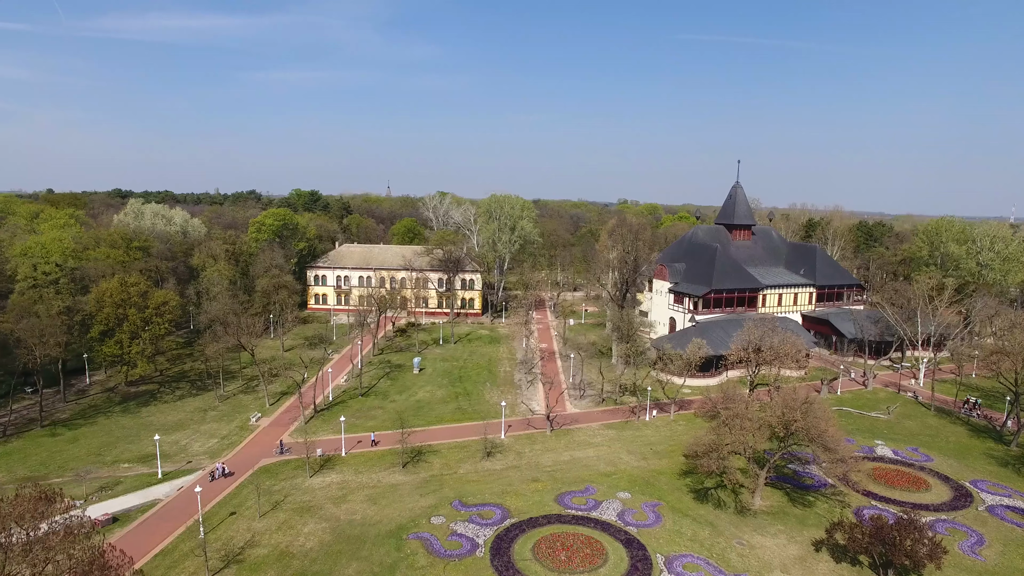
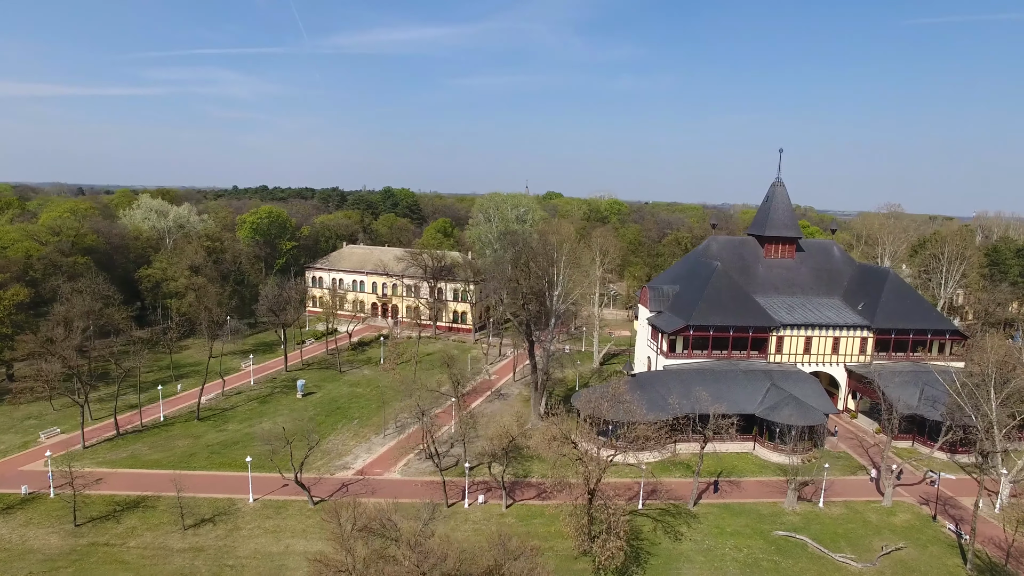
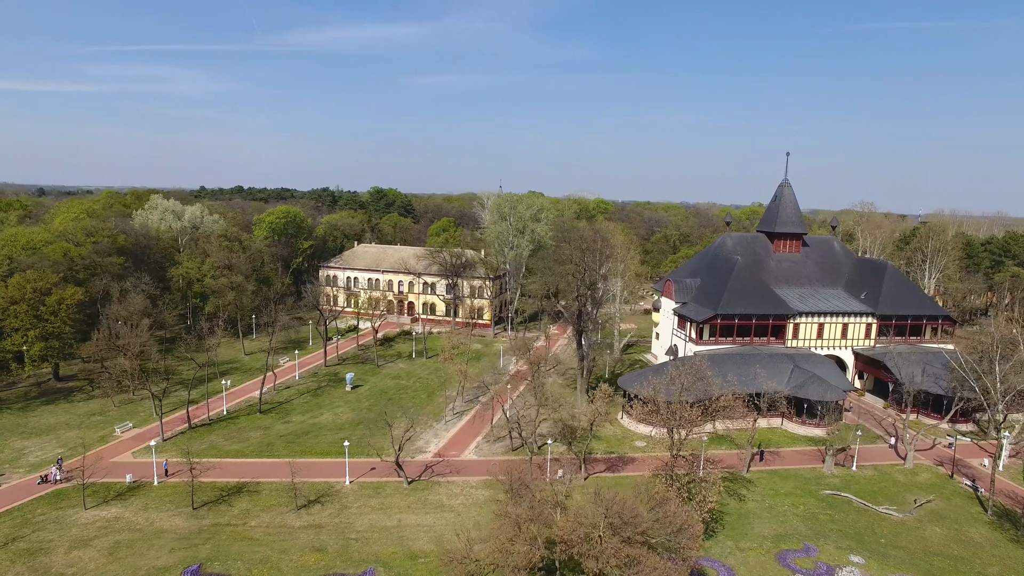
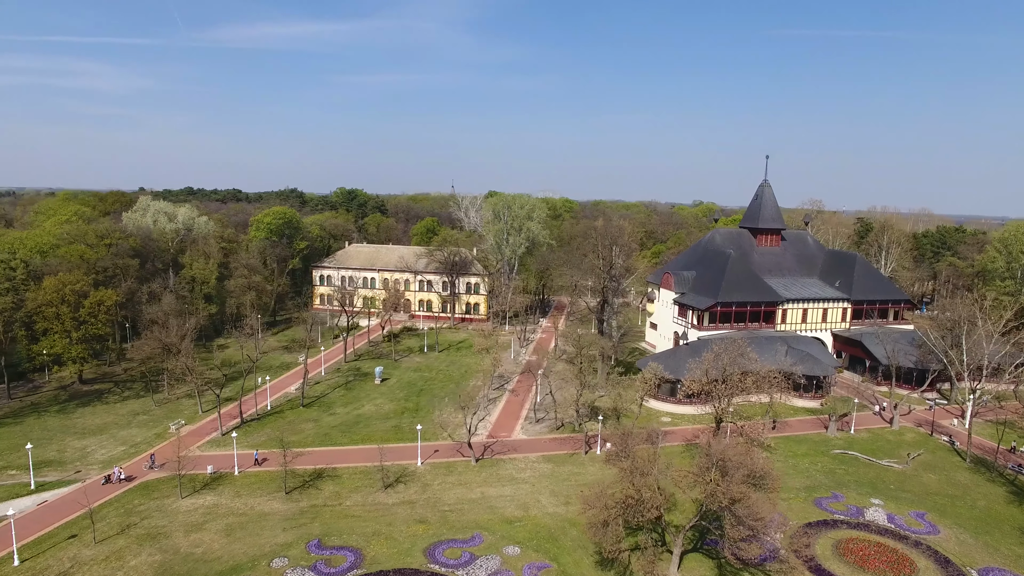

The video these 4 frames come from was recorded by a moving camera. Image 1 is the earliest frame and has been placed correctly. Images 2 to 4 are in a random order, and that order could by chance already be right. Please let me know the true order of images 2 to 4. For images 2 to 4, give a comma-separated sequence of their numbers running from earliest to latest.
4, 3, 2
